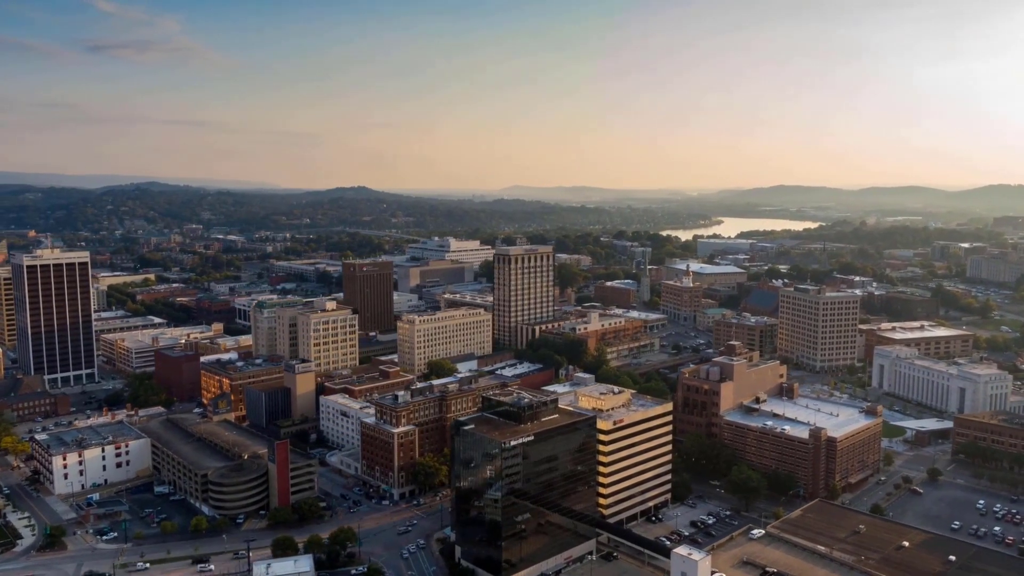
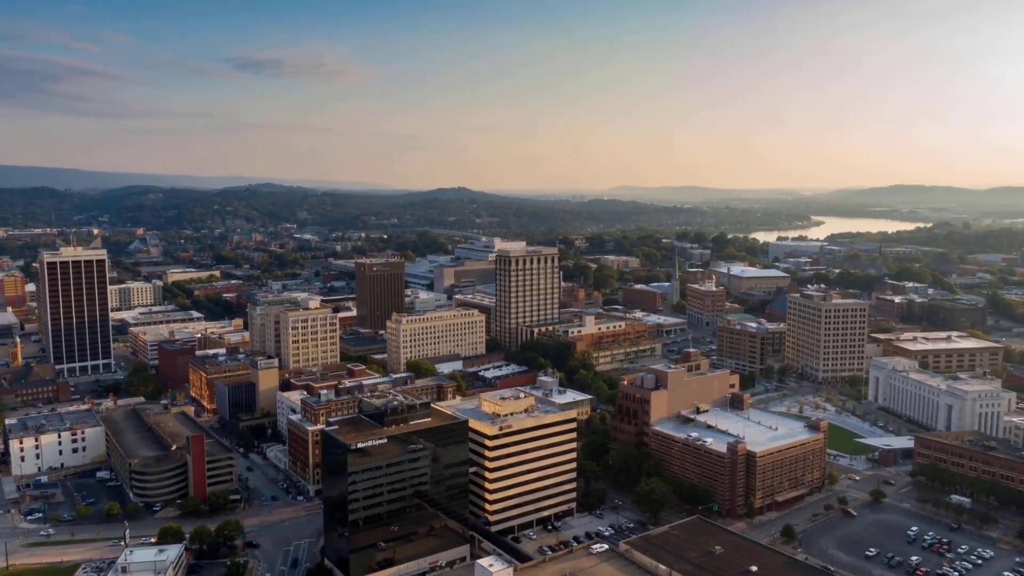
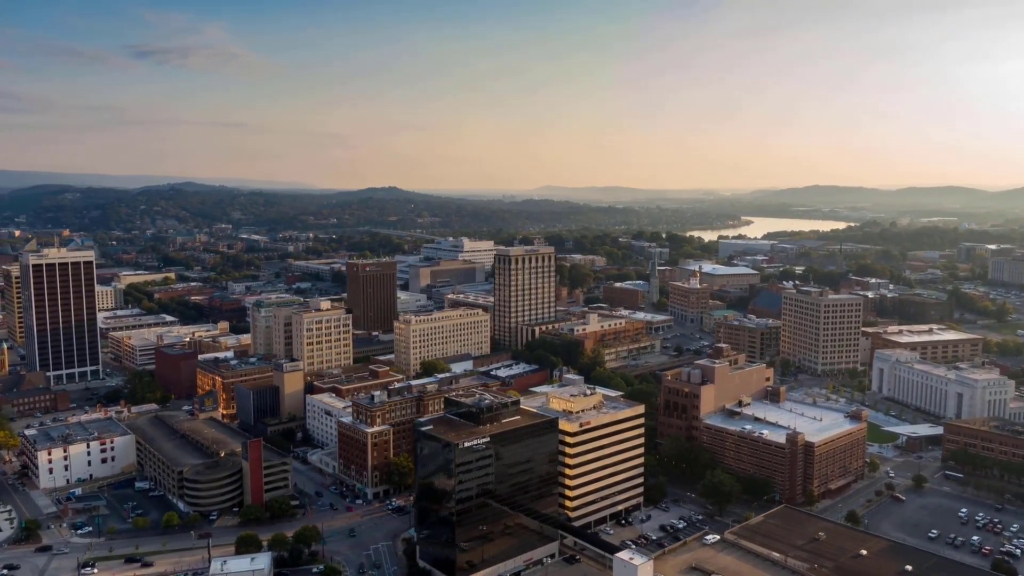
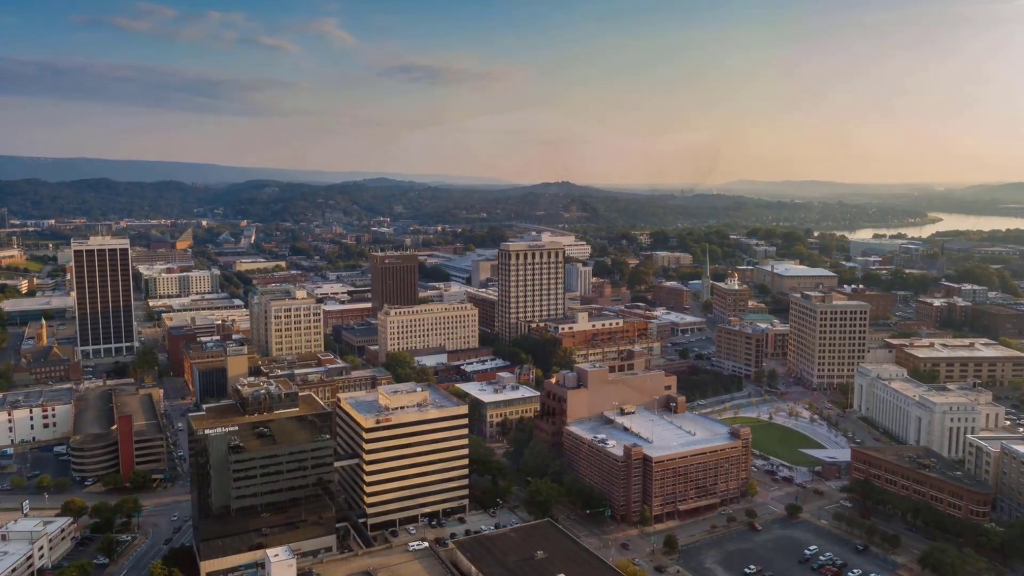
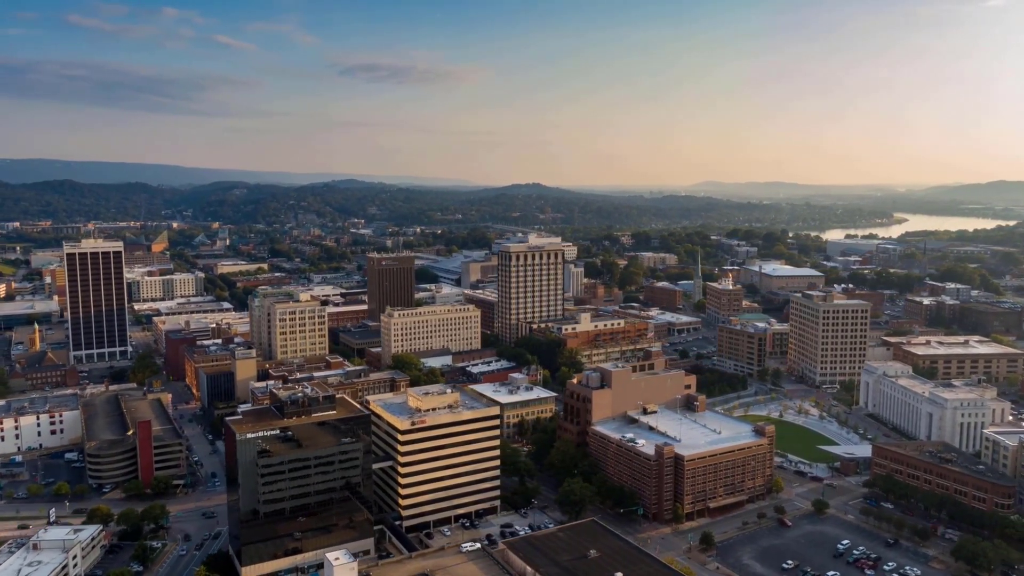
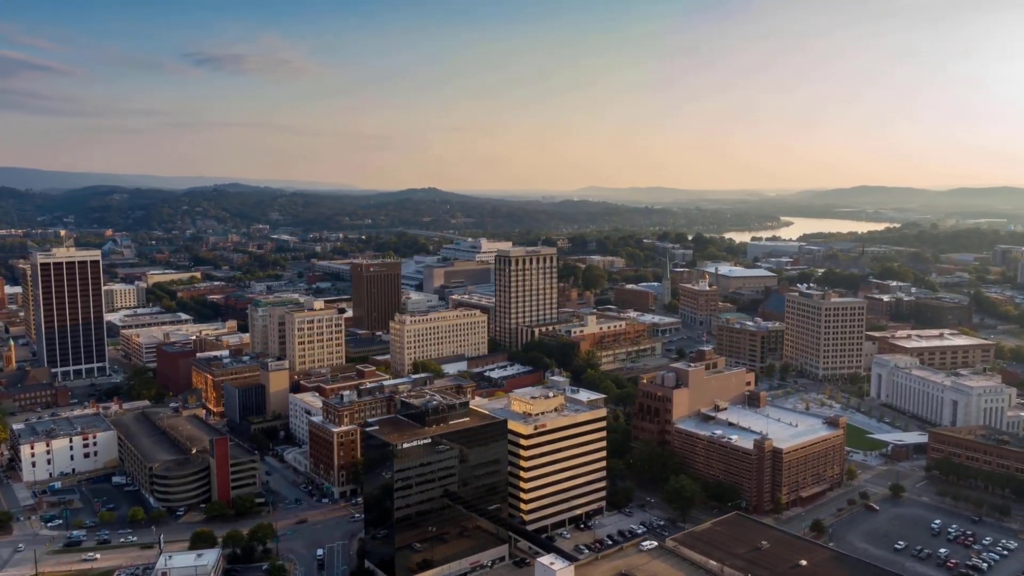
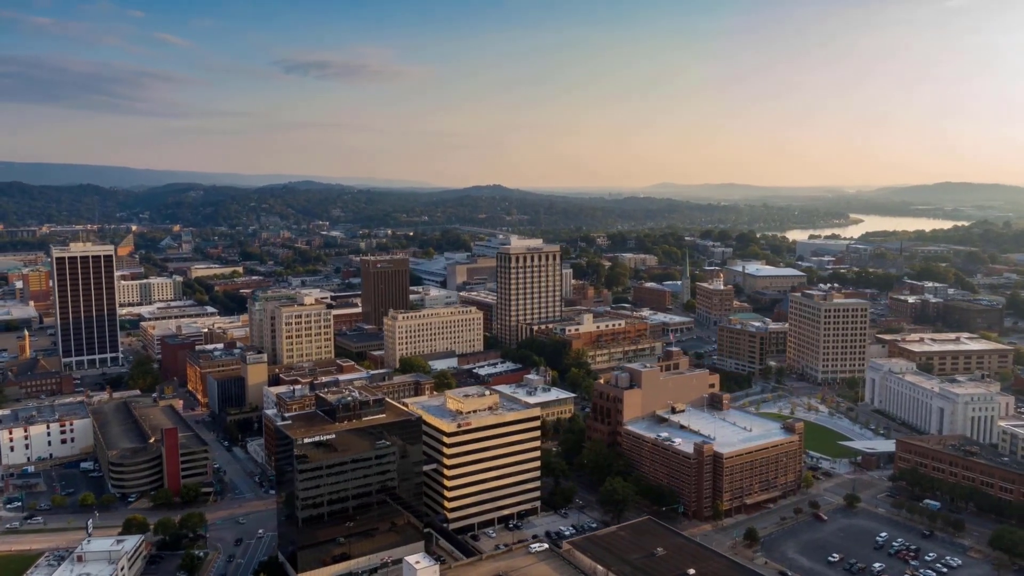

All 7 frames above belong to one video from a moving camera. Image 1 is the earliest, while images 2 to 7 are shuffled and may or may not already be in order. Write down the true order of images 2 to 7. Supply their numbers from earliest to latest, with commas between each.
3, 6, 2, 7, 5, 4
